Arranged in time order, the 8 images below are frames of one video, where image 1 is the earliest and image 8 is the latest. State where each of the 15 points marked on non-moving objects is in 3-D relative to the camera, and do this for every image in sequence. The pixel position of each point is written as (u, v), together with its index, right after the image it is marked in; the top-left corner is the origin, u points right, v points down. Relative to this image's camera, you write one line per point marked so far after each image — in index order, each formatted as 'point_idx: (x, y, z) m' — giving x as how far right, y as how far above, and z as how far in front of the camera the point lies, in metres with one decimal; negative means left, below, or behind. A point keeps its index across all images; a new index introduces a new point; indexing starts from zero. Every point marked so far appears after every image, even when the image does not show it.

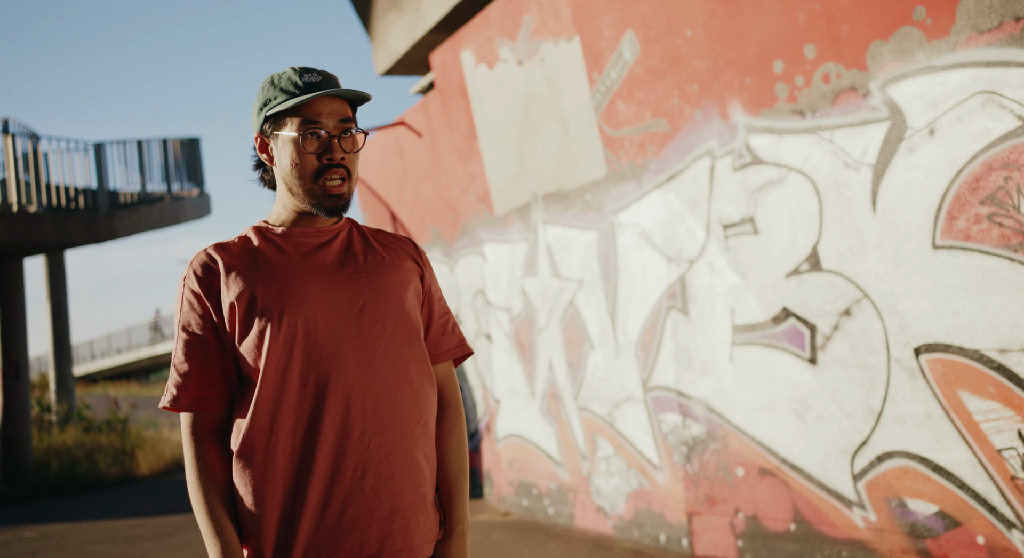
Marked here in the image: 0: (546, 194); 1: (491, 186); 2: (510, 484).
0: (+0.3, +0.6, +5.6) m
1: (-0.2, +0.8, +6.5) m
2: (0.0, -1.7, +6.2) m
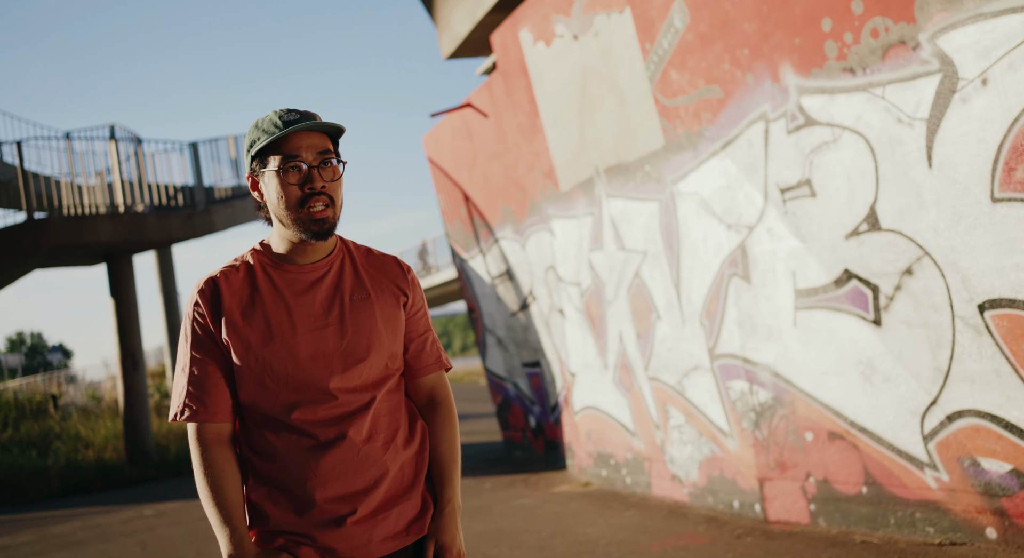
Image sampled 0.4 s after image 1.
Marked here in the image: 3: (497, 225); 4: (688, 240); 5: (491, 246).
0: (+0.7, +0.8, +5.7) m
1: (+0.4, +1.0, +6.6) m
2: (+0.7, -1.5, +6.4) m
3: (-0.1, +0.6, +8.2) m
4: (+1.1, +0.2, +4.6) m
5: (-0.2, +0.4, +8.5) m
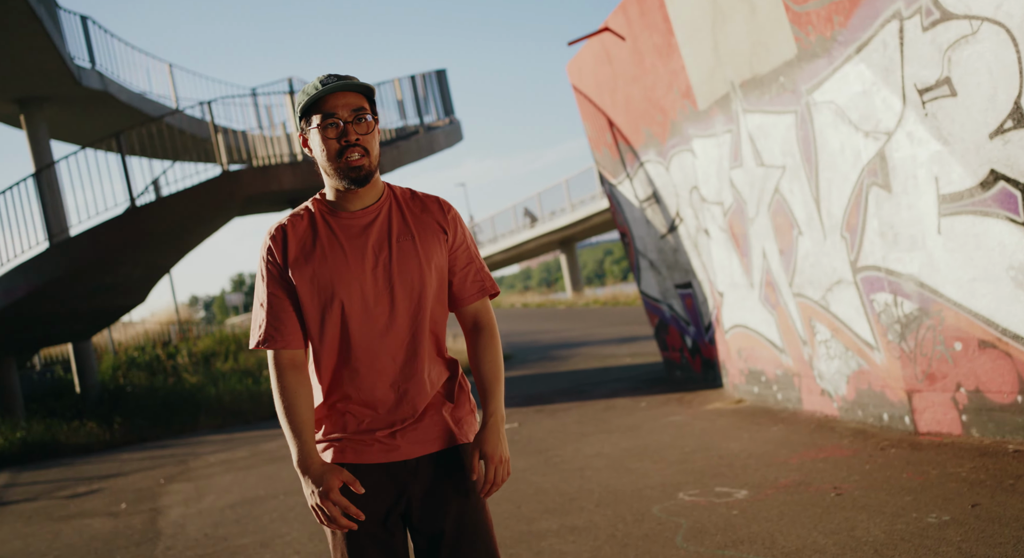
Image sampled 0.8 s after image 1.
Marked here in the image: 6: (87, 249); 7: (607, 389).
0: (+1.7, +1.5, +5.5) m
1: (+1.6, +1.7, +6.5) m
2: (+2.0, -0.8, +6.4) m
3: (+1.4, +1.4, +8.2) m
4: (+1.9, +0.8, +4.5) m
5: (+1.5, +1.2, +8.5) m
6: (-6.9, +0.5, +12.0) m
7: (+1.3, -1.4, +9.7) m
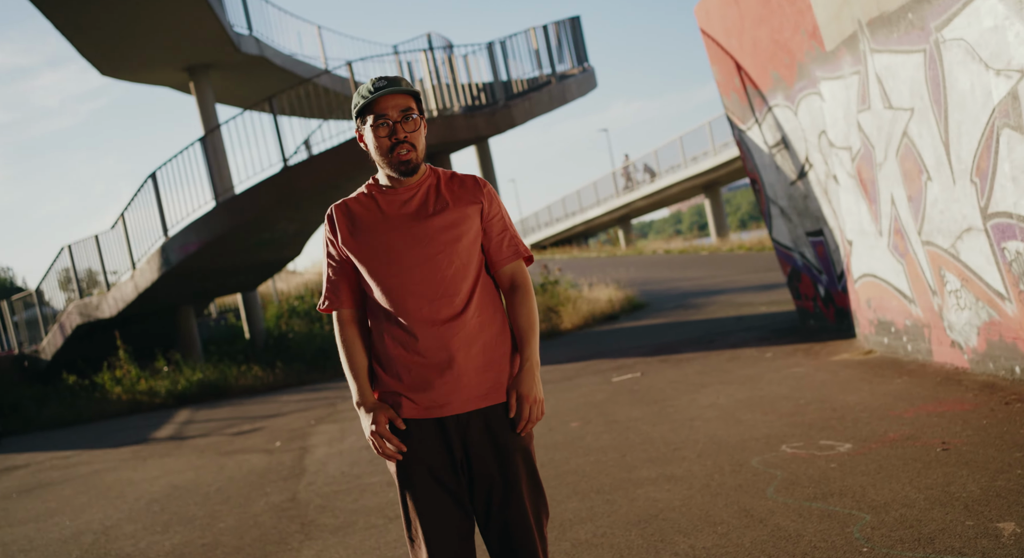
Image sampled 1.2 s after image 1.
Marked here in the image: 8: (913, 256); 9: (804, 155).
0: (+2.5, +1.8, +5.2) m
1: (+2.5, +2.2, +6.1) m
2: (+3.0, -0.4, +6.2) m
3: (+2.7, +2.0, +7.9) m
4: (+2.5, +1.1, +4.2) m
5: (+2.8, +1.8, +8.2) m
6: (-4.7, +1.3, +13.2) m
7: (+2.9, -0.7, +9.5) m
8: (+2.8, +0.2, +5.2) m
9: (+2.9, +1.3, +7.5) m
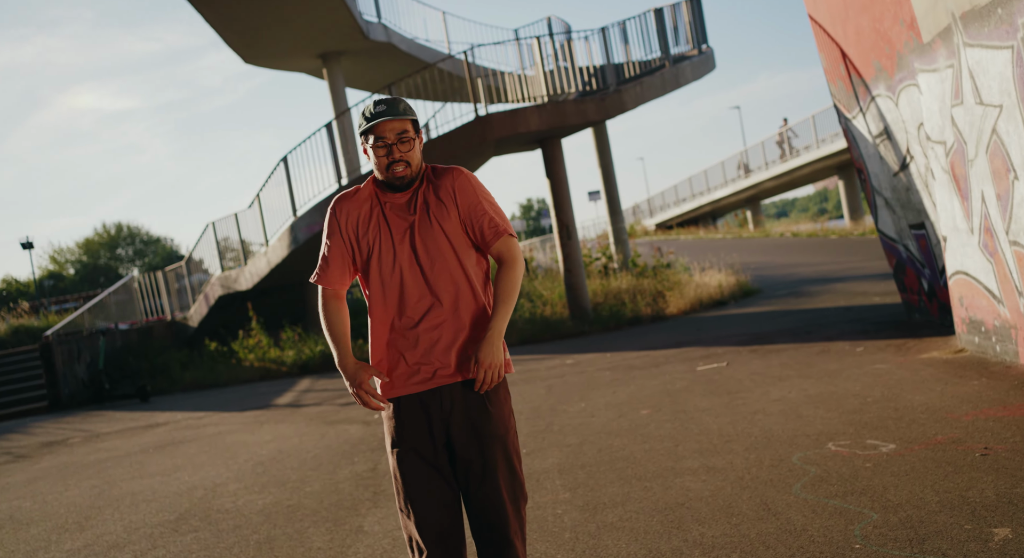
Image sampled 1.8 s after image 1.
0: (+3.0, +1.9, +4.9) m
1: (+3.2, +2.2, +5.8) m
2: (+3.6, -0.3, +5.9) m
3: (+3.6, +2.1, +7.5) m
4: (+2.8, +1.1, +3.9) m
5: (+3.7, +1.9, +7.8) m
6: (-2.9, +1.6, +13.9) m
7: (+4.1, -0.6, +9.2) m
8: (+3.2, +0.2, +4.9) m
9: (+3.8, +1.3, +7.2) m
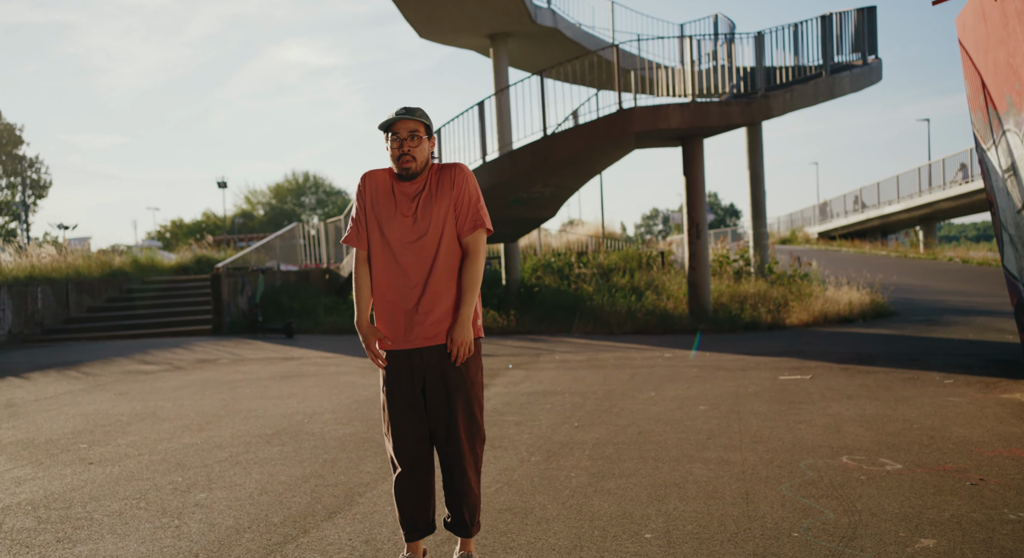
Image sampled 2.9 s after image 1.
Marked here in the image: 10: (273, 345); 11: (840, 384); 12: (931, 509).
0: (+3.6, +1.6, +4.7) m
1: (+4.0, +1.9, +5.5) m
2: (+4.1, -0.7, +5.6) m
3: (+4.7, +1.7, +7.1) m
4: (+3.2, +0.8, +3.8) m
5: (+4.9, +1.6, +7.4) m
6: (-0.5, +2.2, +14.6) m
7: (+5.1, -1.0, +8.8) m
8: (+3.6, -0.1, +4.6) m
9: (+4.7, +1.0, +6.7) m
10: (-5.2, -1.4, +16.2) m
11: (+3.2, -1.0, +7.2) m
12: (+1.6, -0.9, +2.9) m
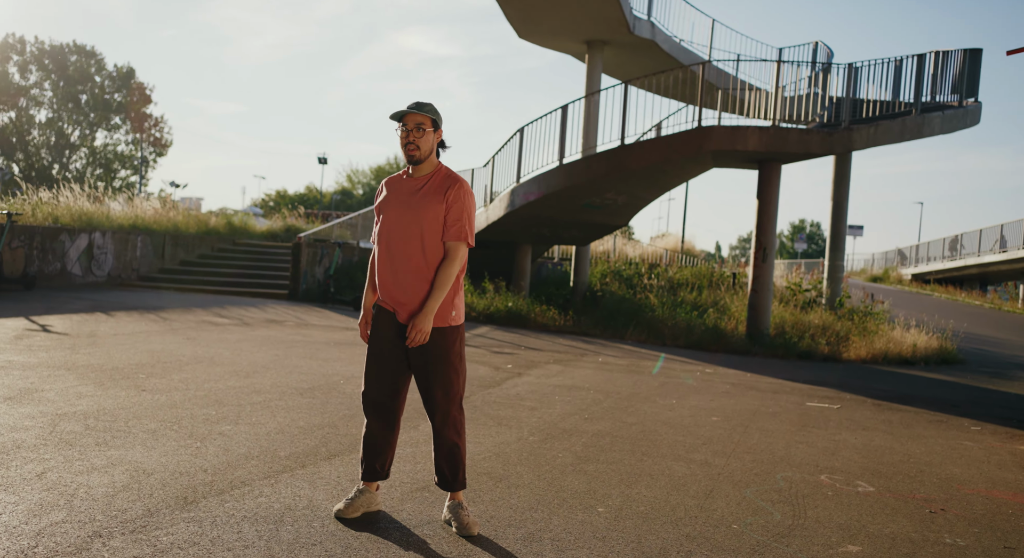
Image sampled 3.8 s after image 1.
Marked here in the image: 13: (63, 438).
0: (+3.9, +1.2, +4.6) m
1: (+4.4, +1.5, +5.4) m
2: (+4.2, -1.1, +5.5) m
3: (+5.3, +1.2, +6.9) m
4: (+3.3, +0.5, +3.7) m
5: (+5.4, +1.0, +7.2) m
6: (+0.9, +2.3, +14.9) m
7: (+5.5, -1.5, +8.5) m
8: (+3.7, -0.5, +4.6) m
9: (+5.1, +0.5, +6.5) m
10: (-4.0, -0.8, +16.9) m
11: (+3.4, -1.3, +7.1) m
12: (+1.5, -1.0, +3.0) m
13: (-2.6, -0.9, +4.4) m
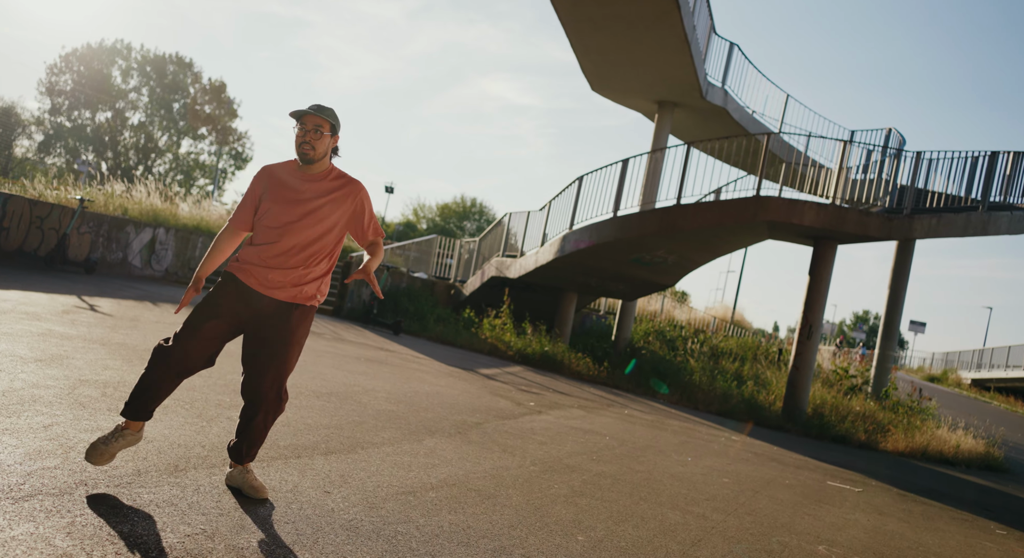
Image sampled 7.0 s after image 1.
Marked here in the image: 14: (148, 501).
0: (+4.1, +0.5, +4.4) m
1: (+4.7, +0.7, +5.2) m
2: (+4.2, -1.8, +5.2) m
3: (+5.6, +0.2, +6.6) m
4: (+3.4, 0.0, +3.6) m
5: (+5.8, 0.0, +6.9) m
6: (+1.9, +1.3, +14.9) m
7: (+5.6, -2.6, +8.1) m
8: (+3.7, -1.1, +4.3) m
9: (+5.4, -0.5, +6.2) m
10: (-3.3, -1.2, +17.1) m
11: (+3.4, -2.1, +6.8) m
12: (+1.3, -1.2, +2.9) m
13: (-2.6, -0.7, +4.5) m
14: (-1.3, -0.8, +2.7) m
